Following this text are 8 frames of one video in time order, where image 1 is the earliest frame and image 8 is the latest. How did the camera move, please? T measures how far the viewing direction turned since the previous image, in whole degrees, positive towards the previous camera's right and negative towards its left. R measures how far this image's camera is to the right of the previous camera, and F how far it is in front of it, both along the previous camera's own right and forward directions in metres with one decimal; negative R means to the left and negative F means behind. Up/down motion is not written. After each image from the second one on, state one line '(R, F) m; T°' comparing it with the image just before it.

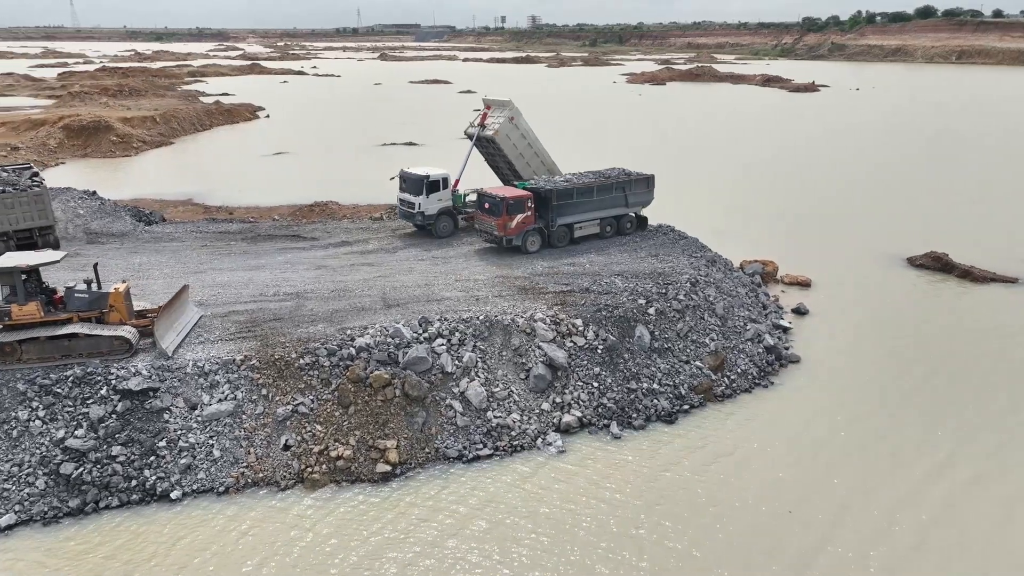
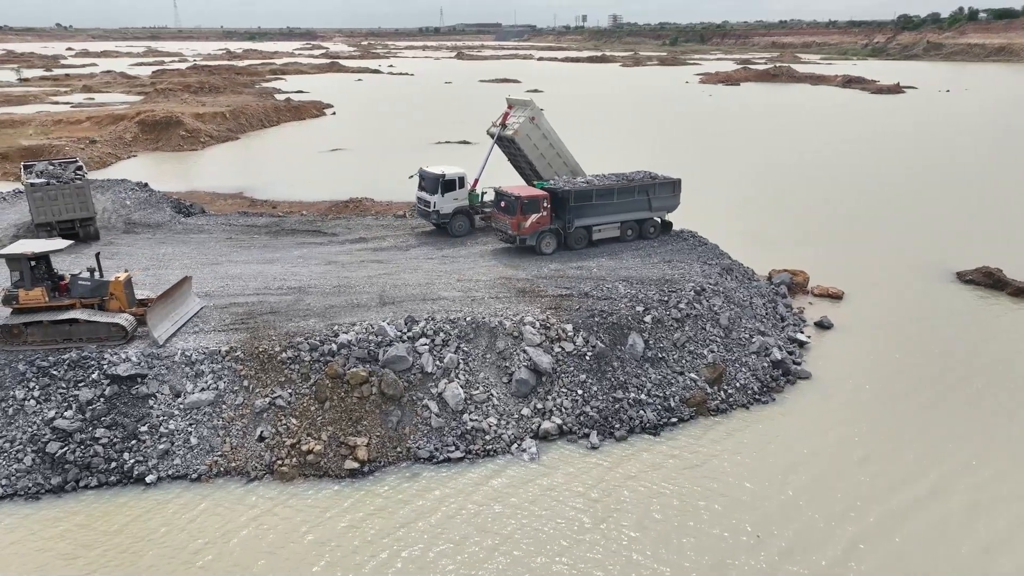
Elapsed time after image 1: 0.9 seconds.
(+1.5, +0.2) m; -6°
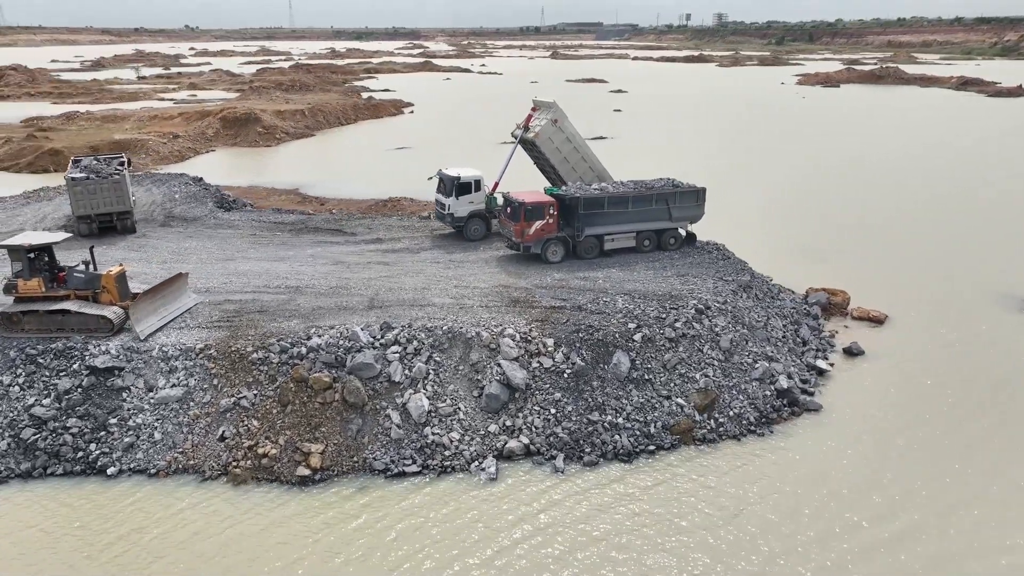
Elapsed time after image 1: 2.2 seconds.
(+1.9, +0.6) m; -7°
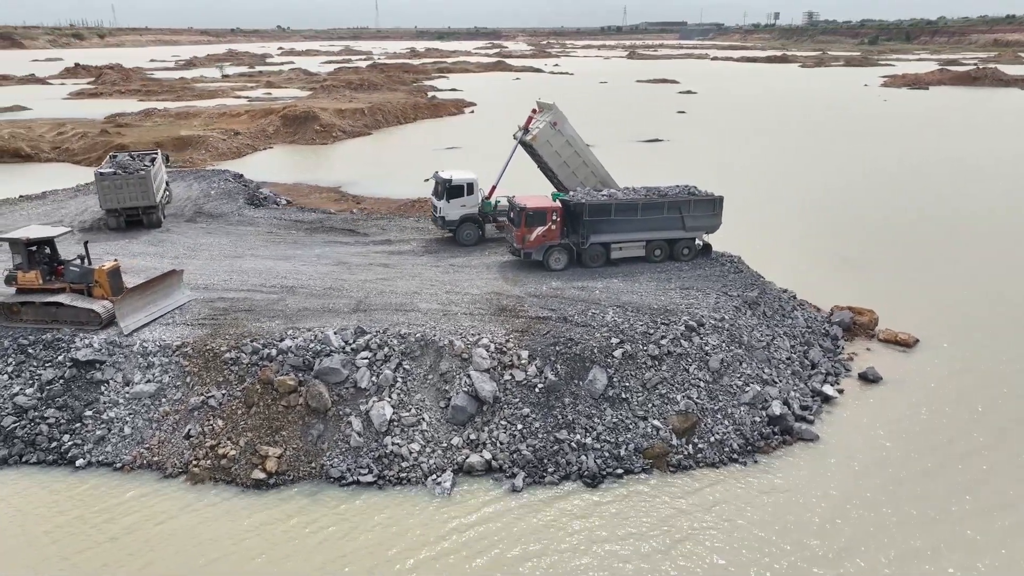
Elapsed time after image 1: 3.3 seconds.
(+1.6, +0.5) m; -6°
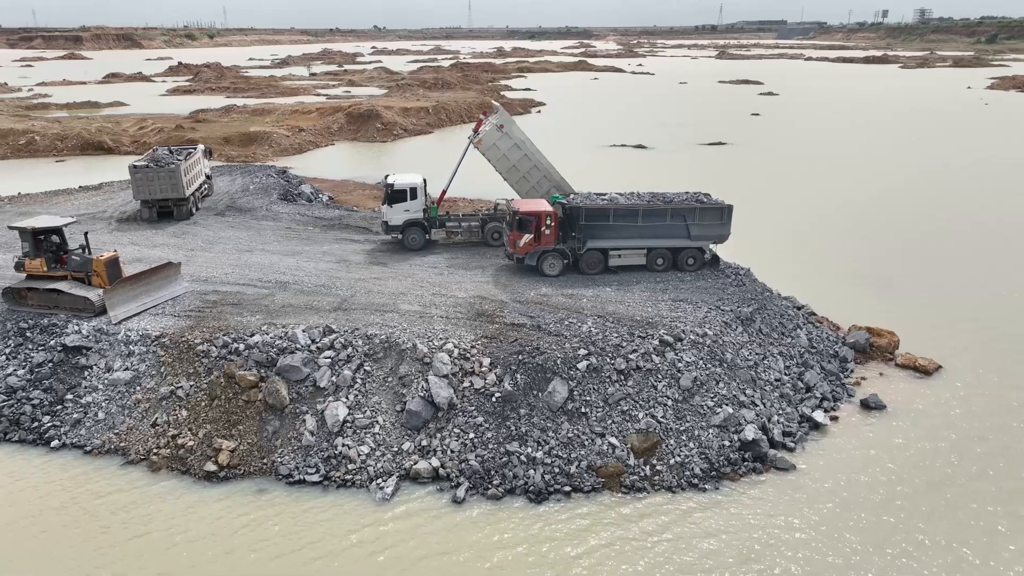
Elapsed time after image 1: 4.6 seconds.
(+1.9, +0.4) m; -7°
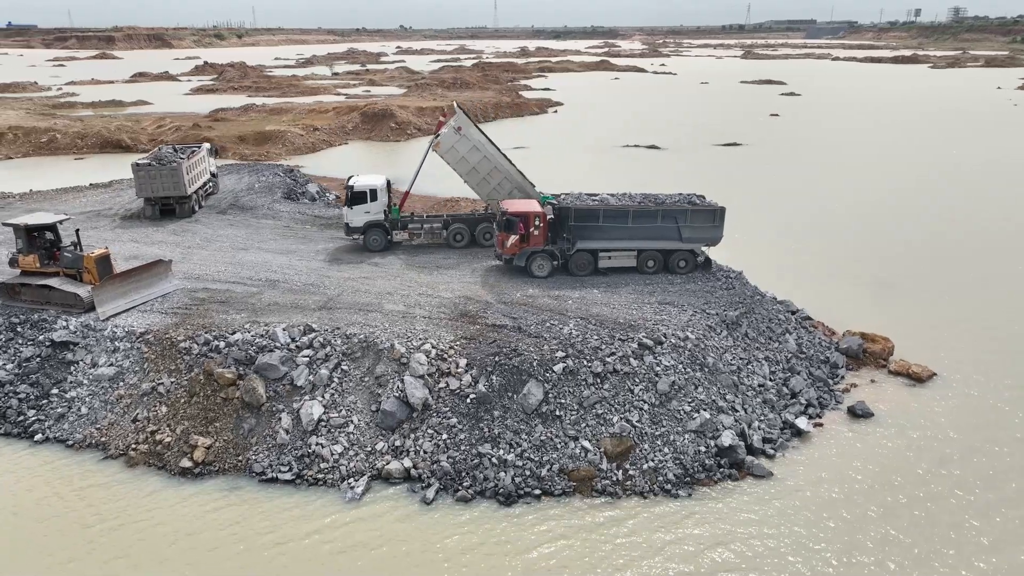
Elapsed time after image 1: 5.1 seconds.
(+0.7, +0.1) m; -2°
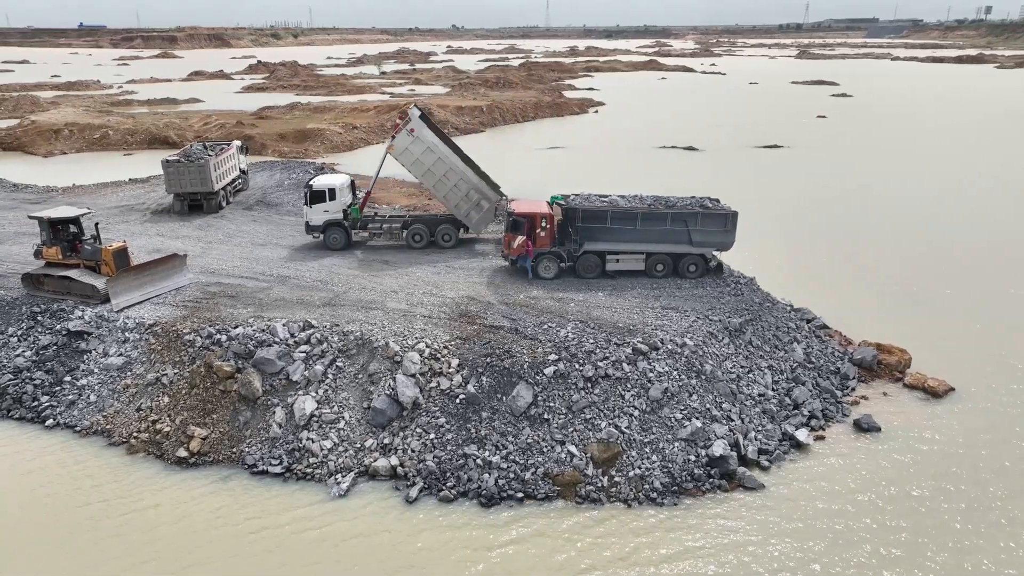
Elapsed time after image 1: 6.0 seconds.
(+0.8, +0.1) m; -4°
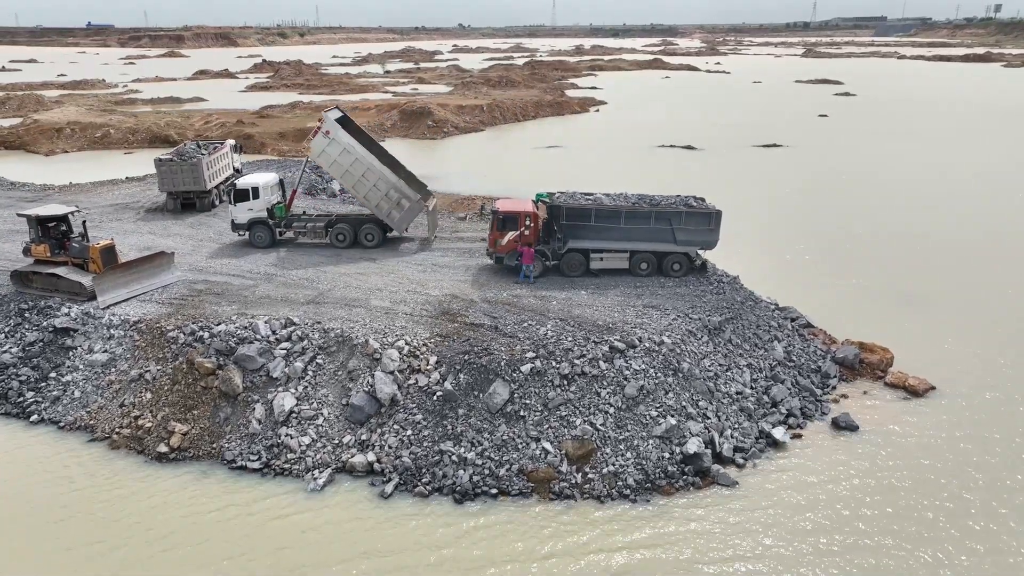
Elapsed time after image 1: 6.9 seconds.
(+0.5, -0.1) m; 0°
